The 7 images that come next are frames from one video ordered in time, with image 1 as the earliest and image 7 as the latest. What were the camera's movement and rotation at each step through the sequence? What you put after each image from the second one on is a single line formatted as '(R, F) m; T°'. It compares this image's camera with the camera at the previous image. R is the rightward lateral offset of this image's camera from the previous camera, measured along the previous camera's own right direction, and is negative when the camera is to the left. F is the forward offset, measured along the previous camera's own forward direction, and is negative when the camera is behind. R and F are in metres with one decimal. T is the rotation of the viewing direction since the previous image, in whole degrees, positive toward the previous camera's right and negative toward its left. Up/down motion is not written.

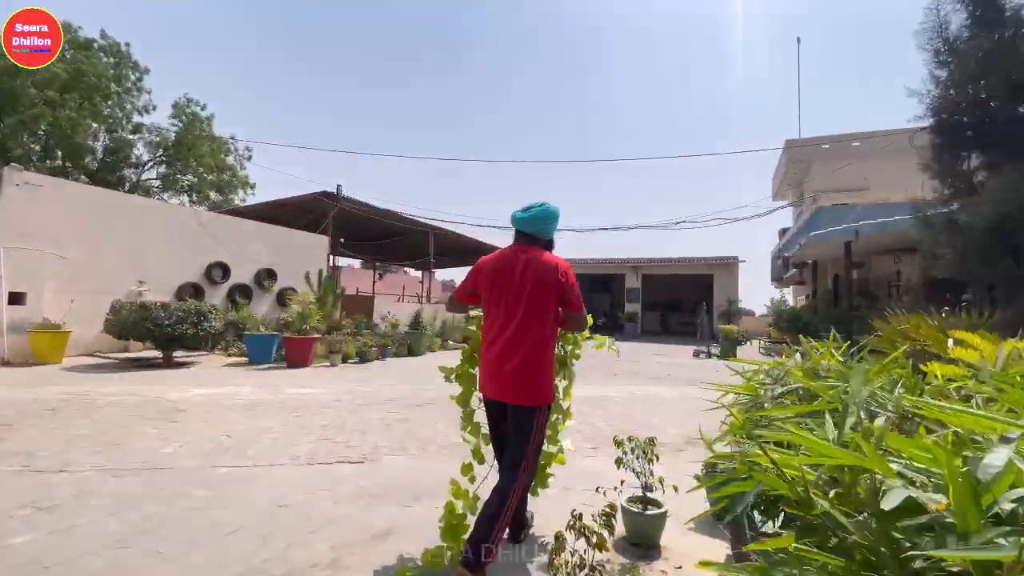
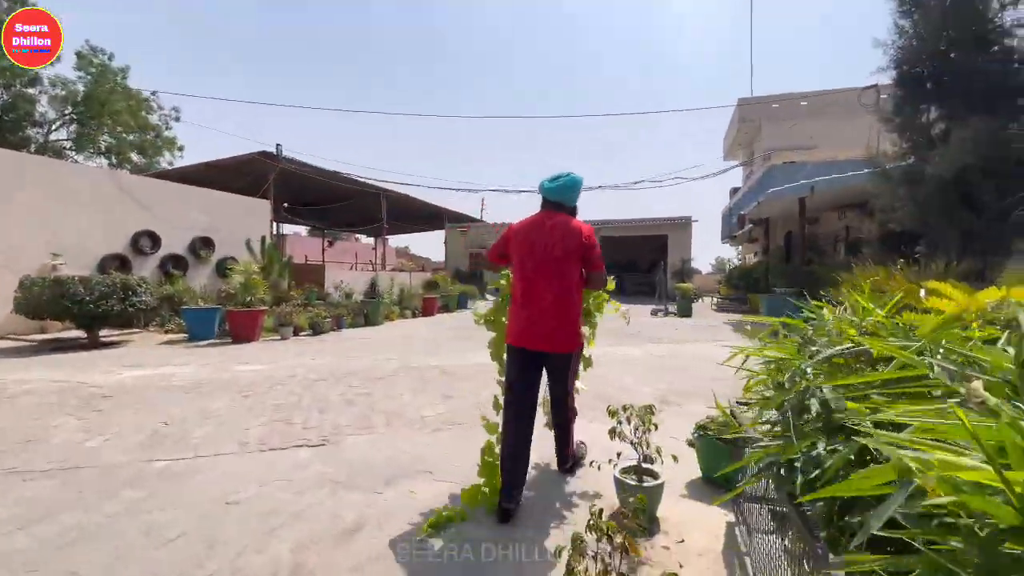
(-0.1, +0.4) m; +5°
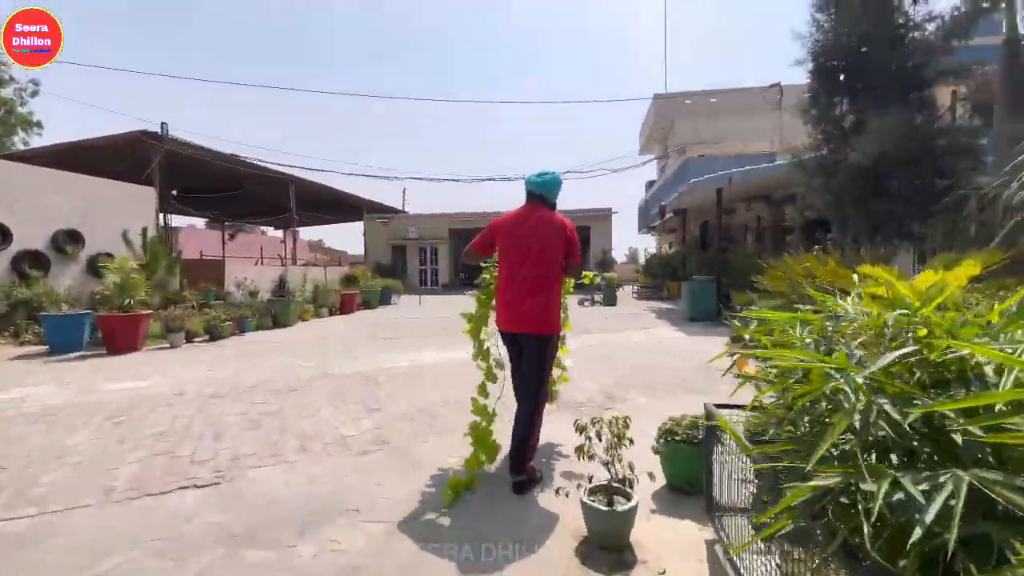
(-0.1, +0.5) m; +9°
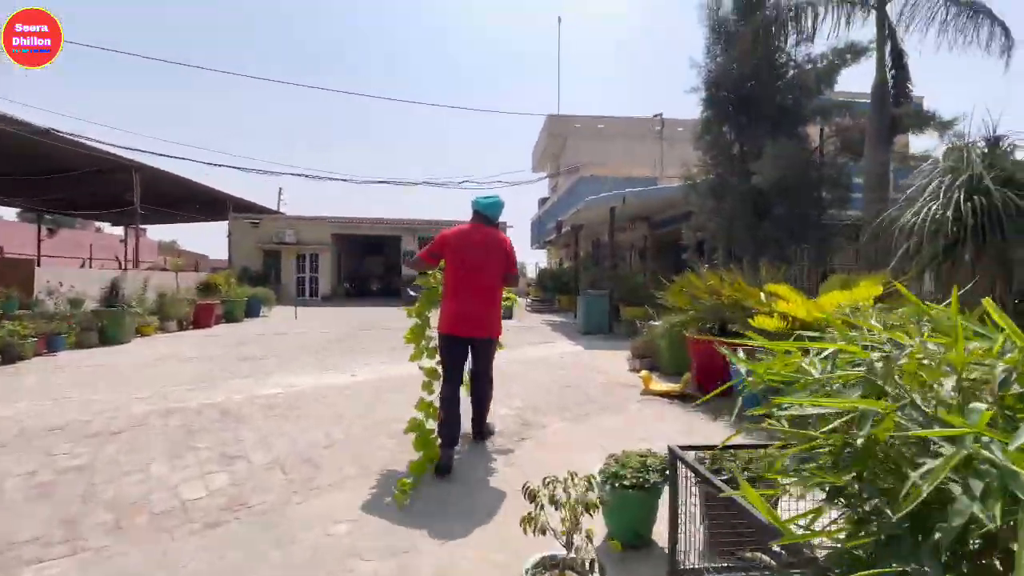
(-0.2, +0.6) m; +13°
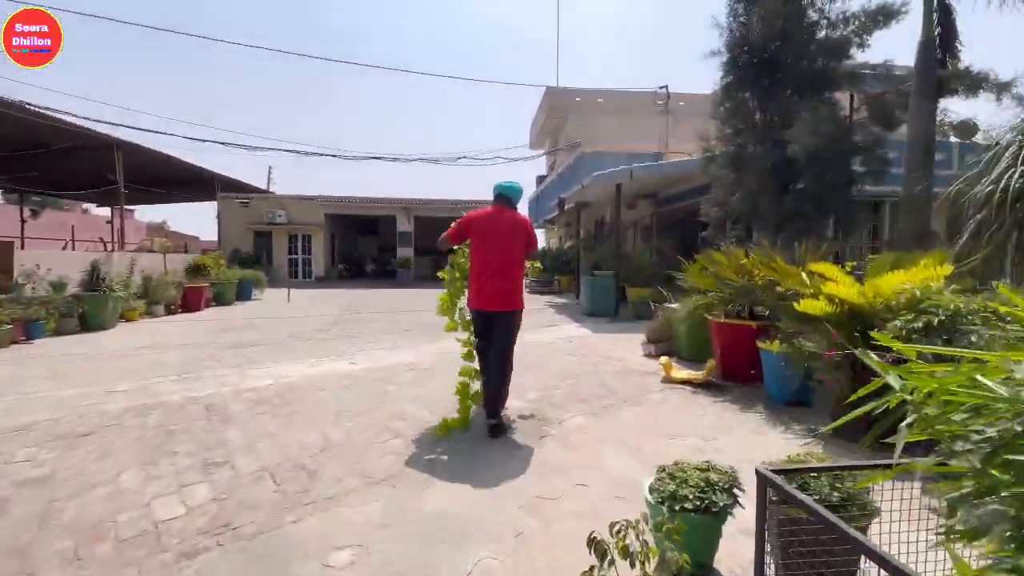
(-0.2, +0.5) m; +1°
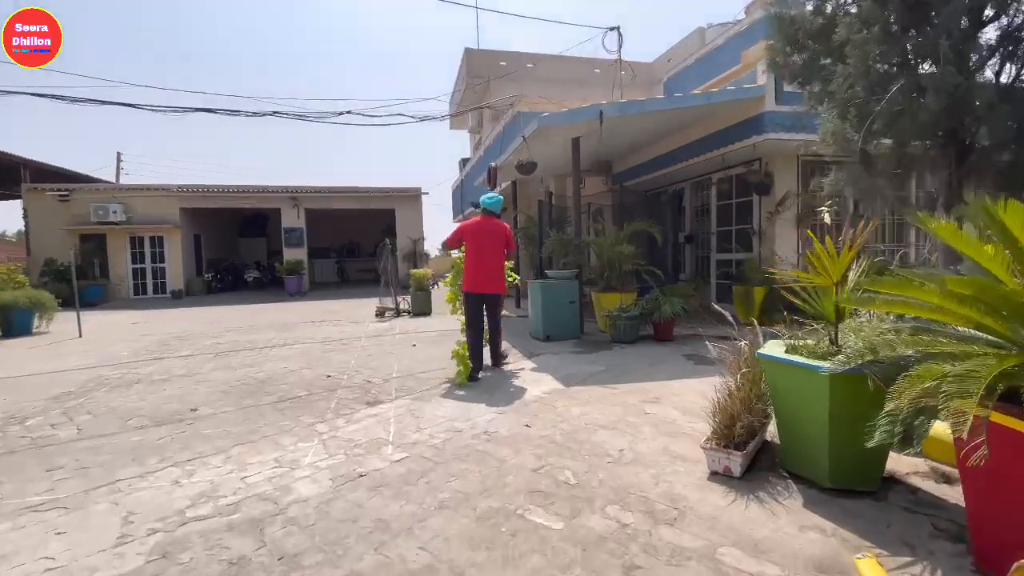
(+0.4, +4.2) m; +8°
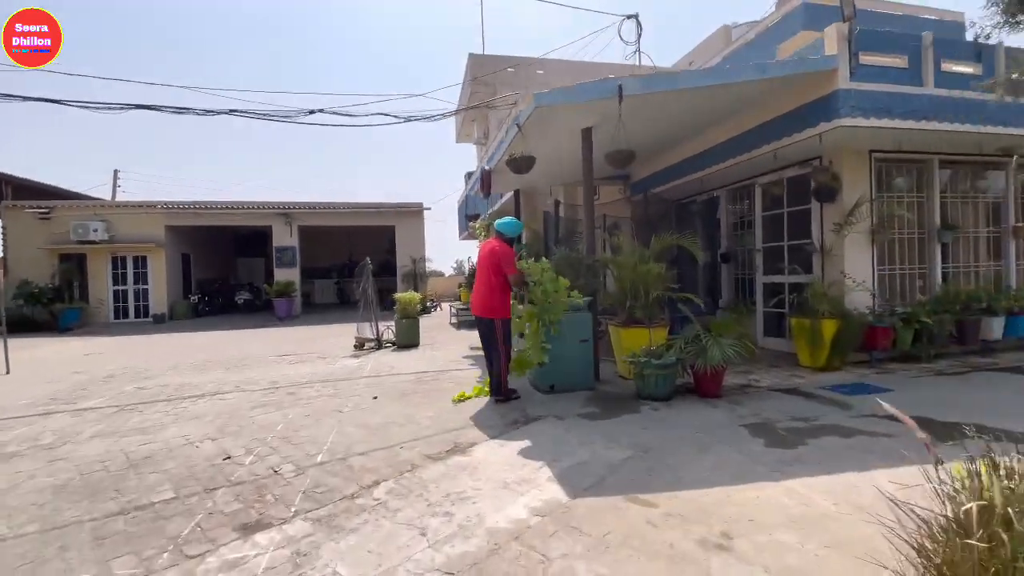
(+0.3, +1.7) m; -2°
